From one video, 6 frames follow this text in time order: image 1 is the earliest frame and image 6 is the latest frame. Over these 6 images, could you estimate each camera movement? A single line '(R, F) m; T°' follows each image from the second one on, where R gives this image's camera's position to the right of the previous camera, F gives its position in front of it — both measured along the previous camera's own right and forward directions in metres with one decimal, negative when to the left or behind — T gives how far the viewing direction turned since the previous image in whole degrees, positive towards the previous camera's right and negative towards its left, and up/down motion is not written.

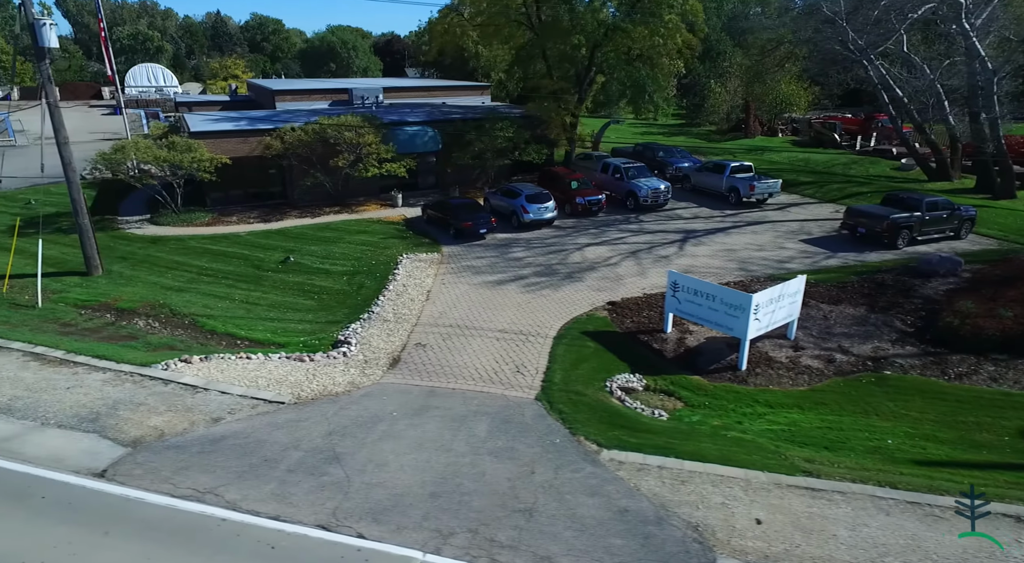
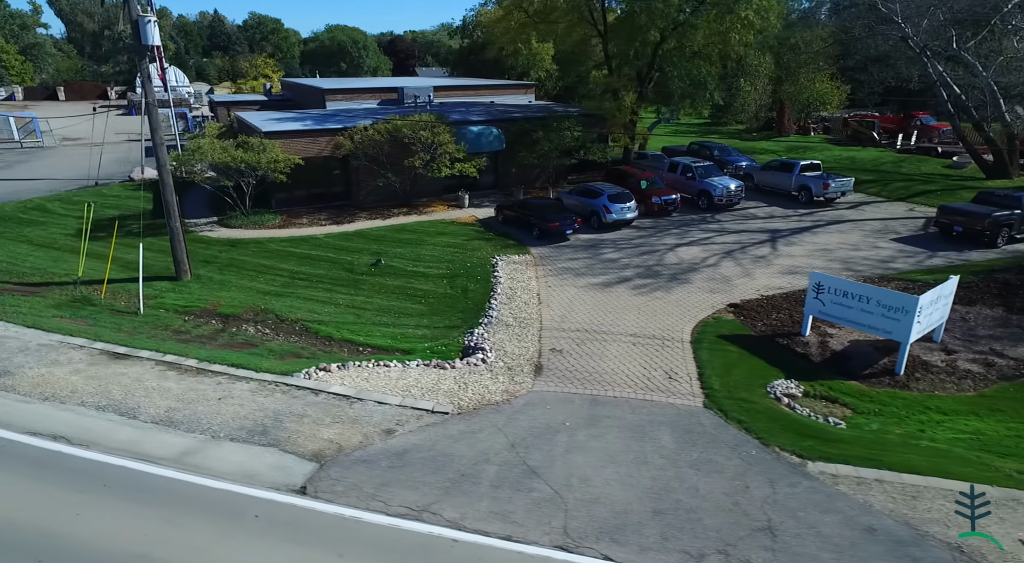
(-3.0, +0.5) m; 0°
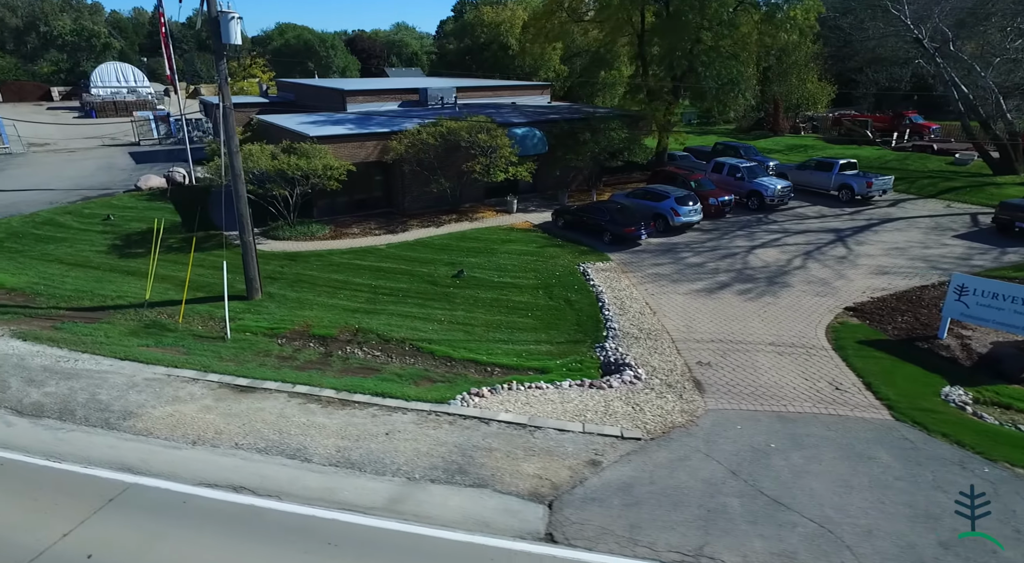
(-3.7, +0.9) m; +4°
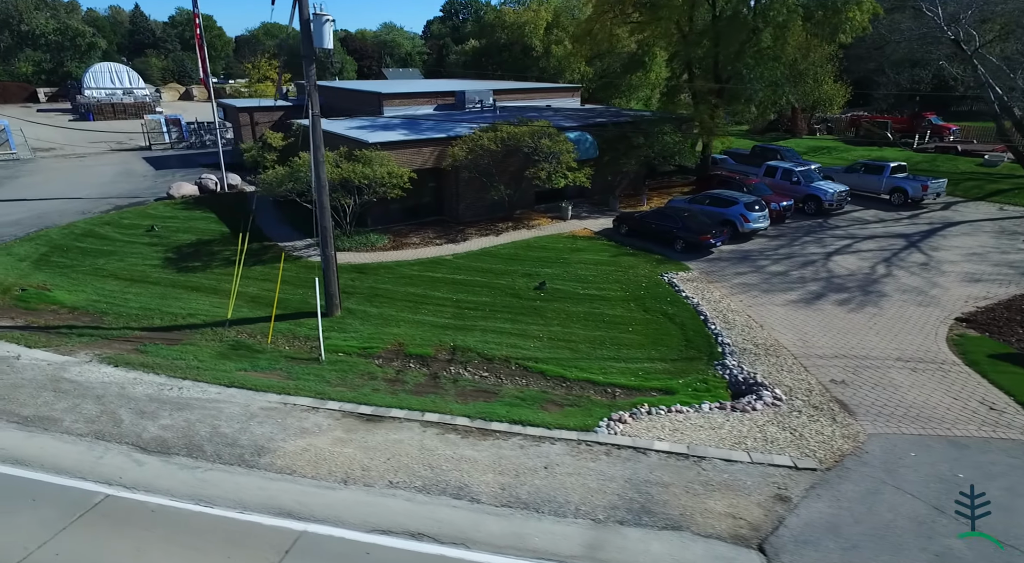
(-2.7, +0.7) m; +1°
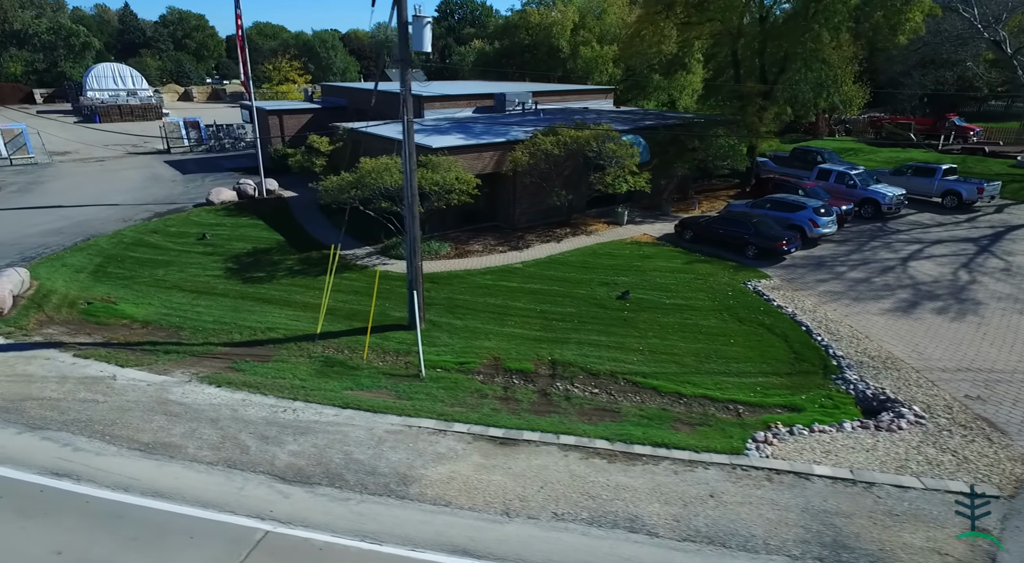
(-2.4, +0.5) m; +1°
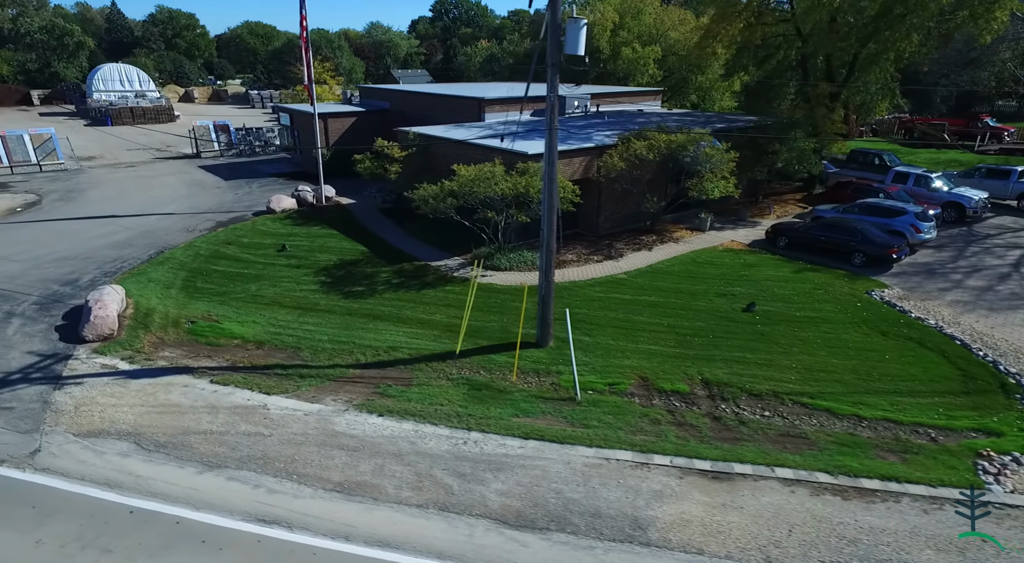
(-3.3, +0.8) m; +1°
